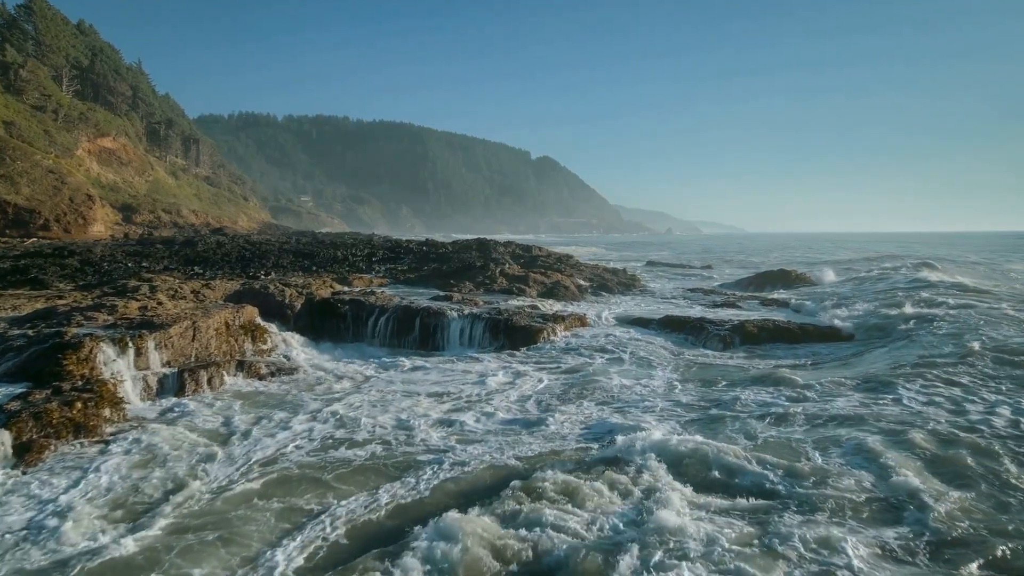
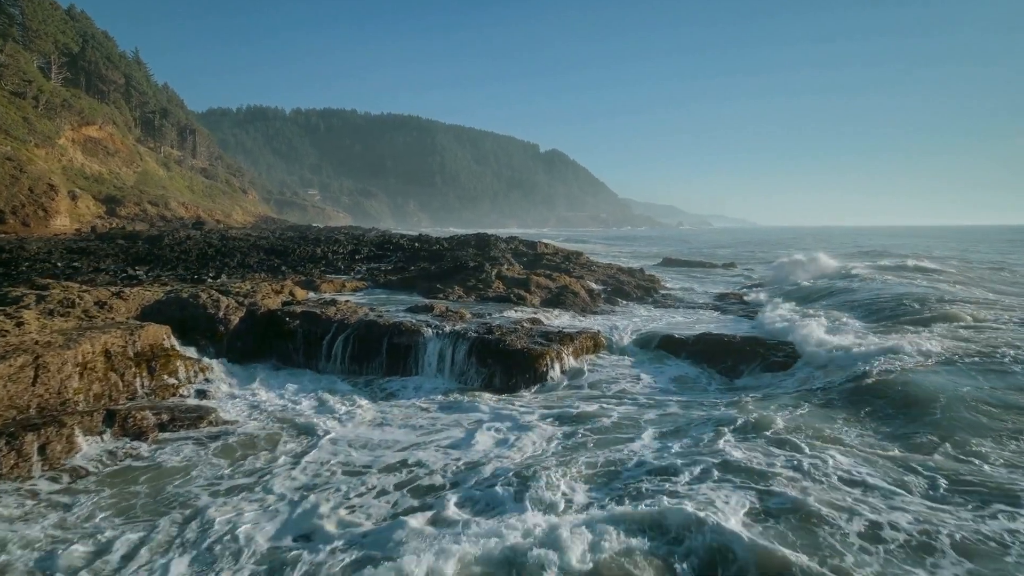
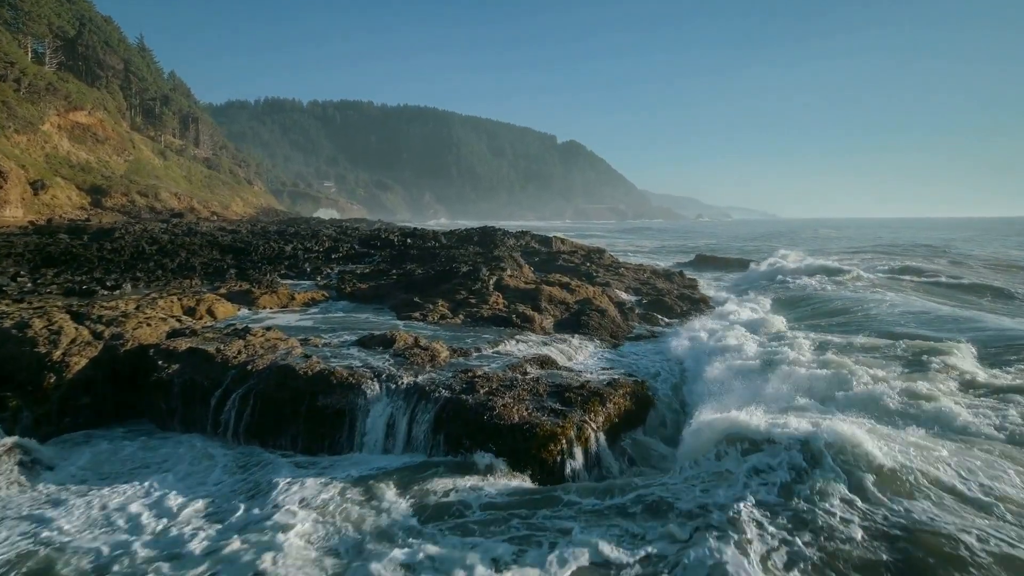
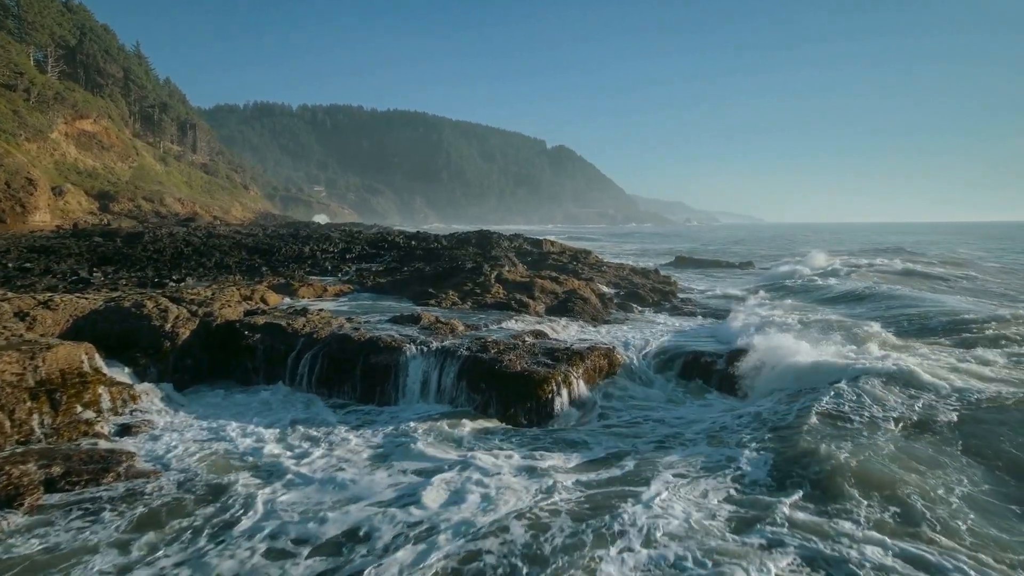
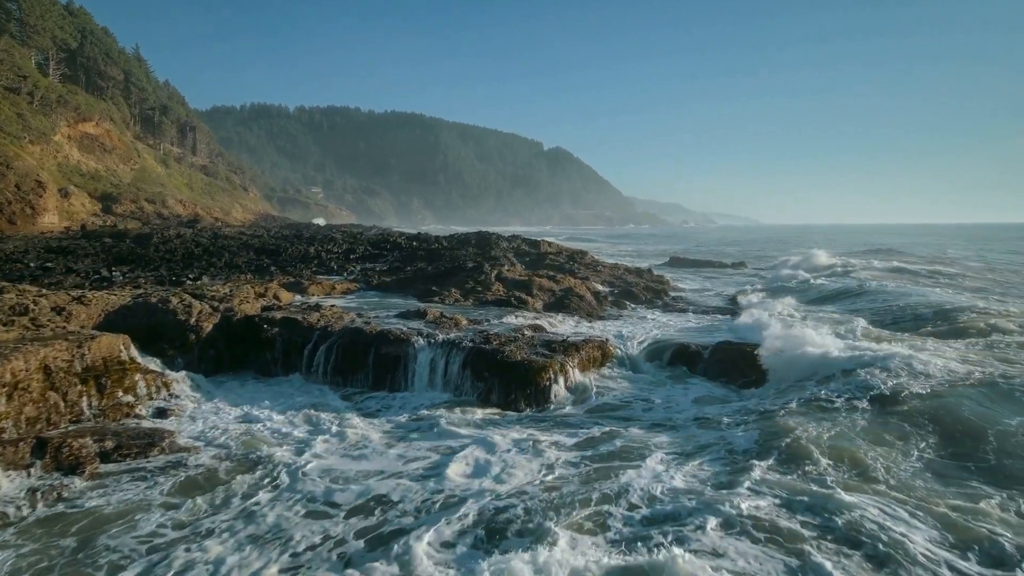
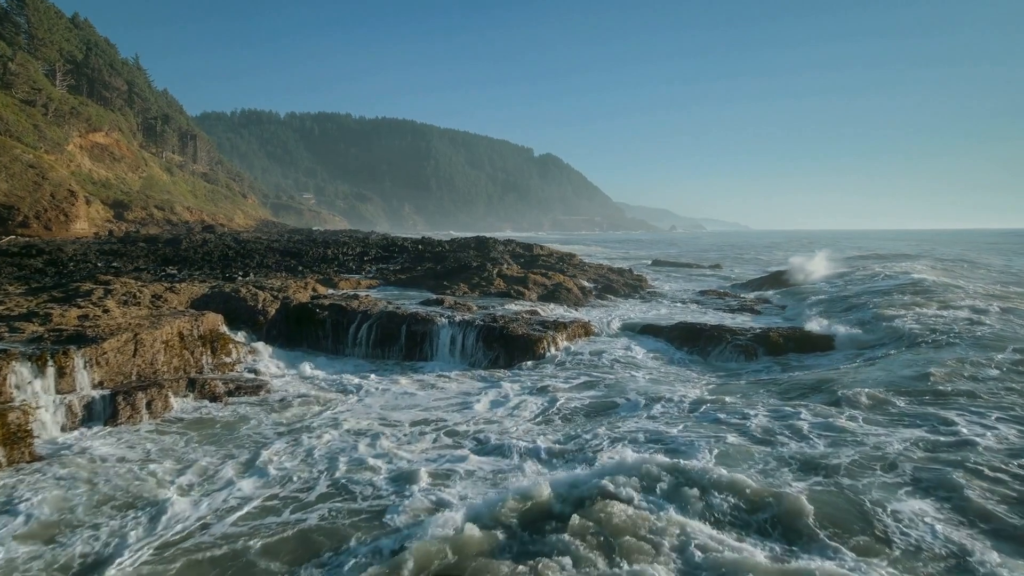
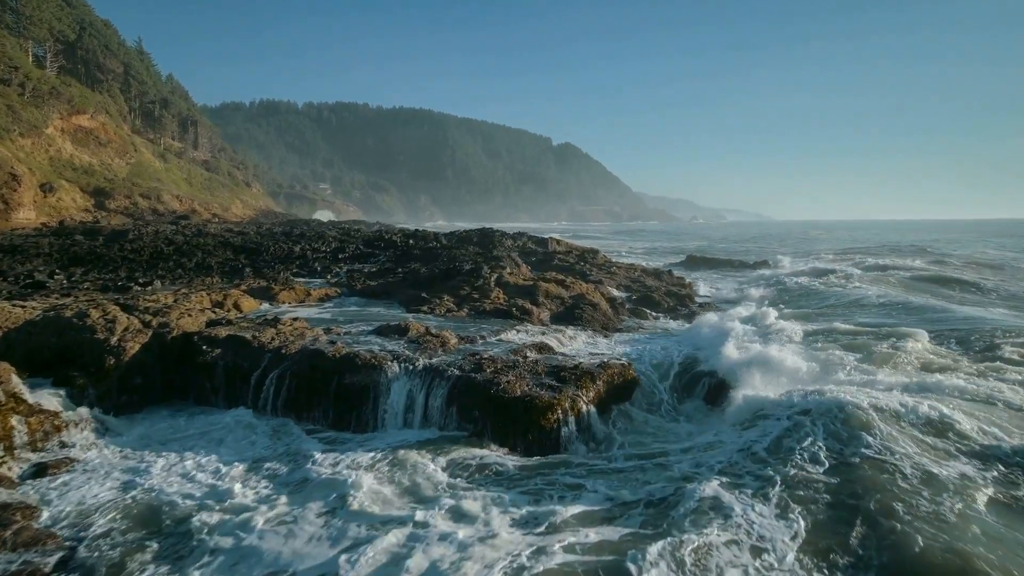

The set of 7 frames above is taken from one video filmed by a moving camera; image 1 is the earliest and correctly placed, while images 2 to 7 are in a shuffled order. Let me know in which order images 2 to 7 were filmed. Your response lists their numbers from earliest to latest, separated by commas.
6, 2, 5, 4, 7, 3
